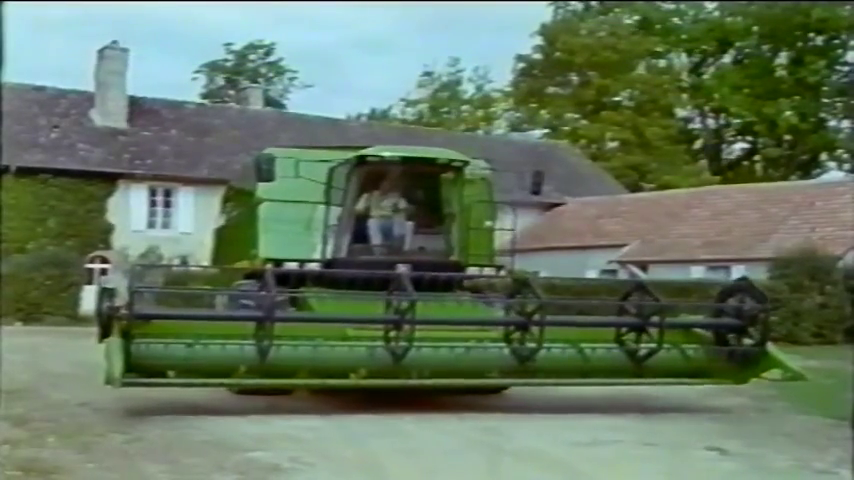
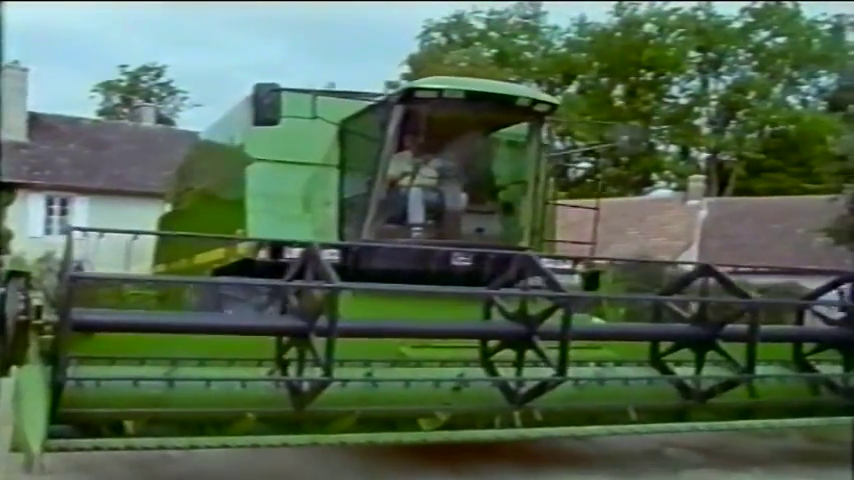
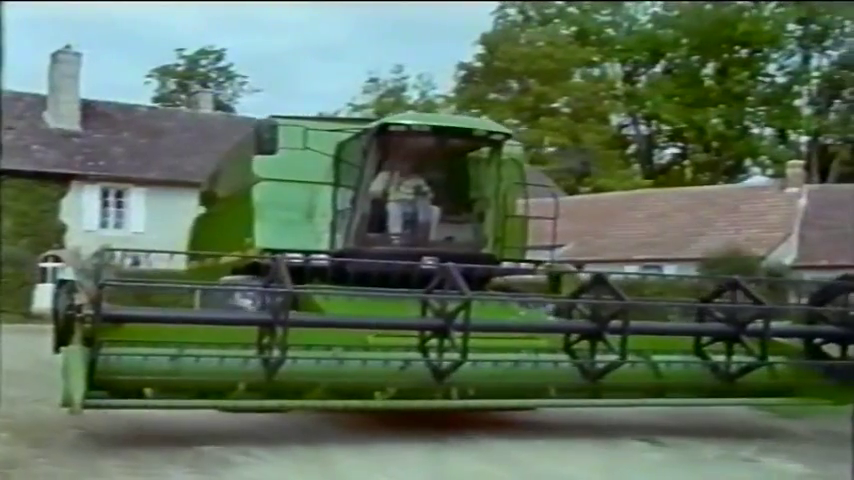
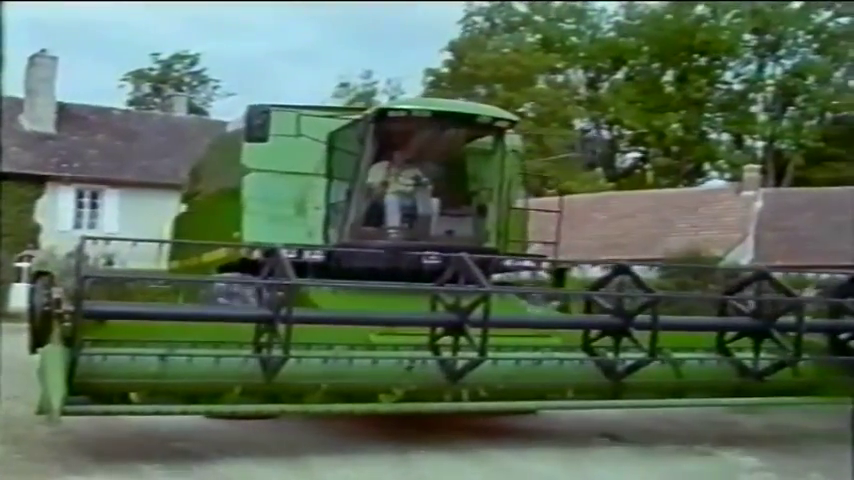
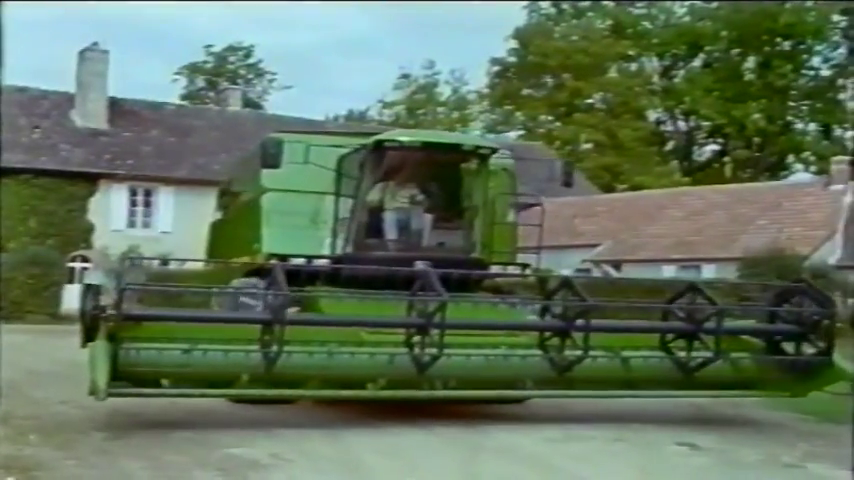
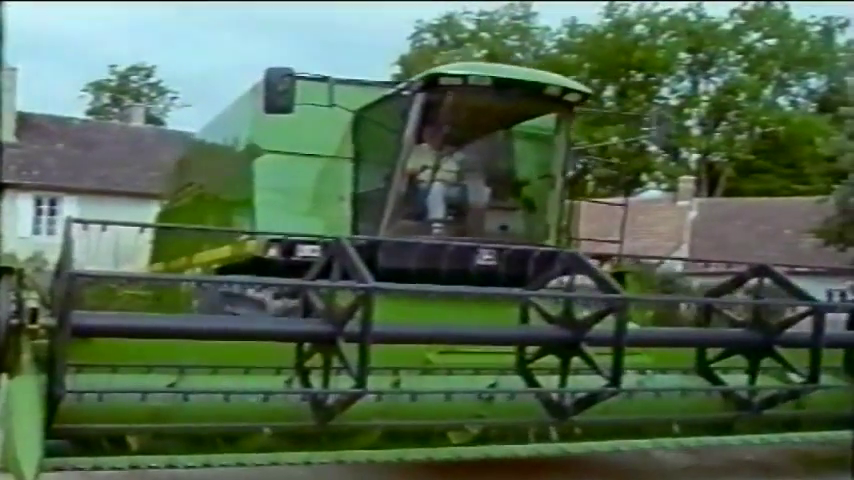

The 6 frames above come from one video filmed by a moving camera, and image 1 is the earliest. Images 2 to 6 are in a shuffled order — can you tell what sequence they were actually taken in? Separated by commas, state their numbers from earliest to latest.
5, 3, 4, 2, 6
